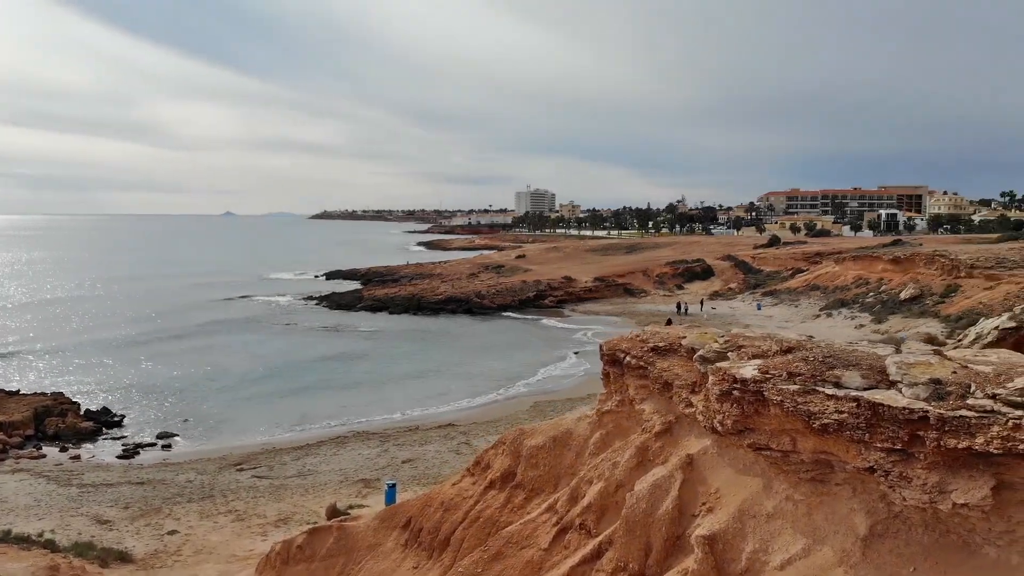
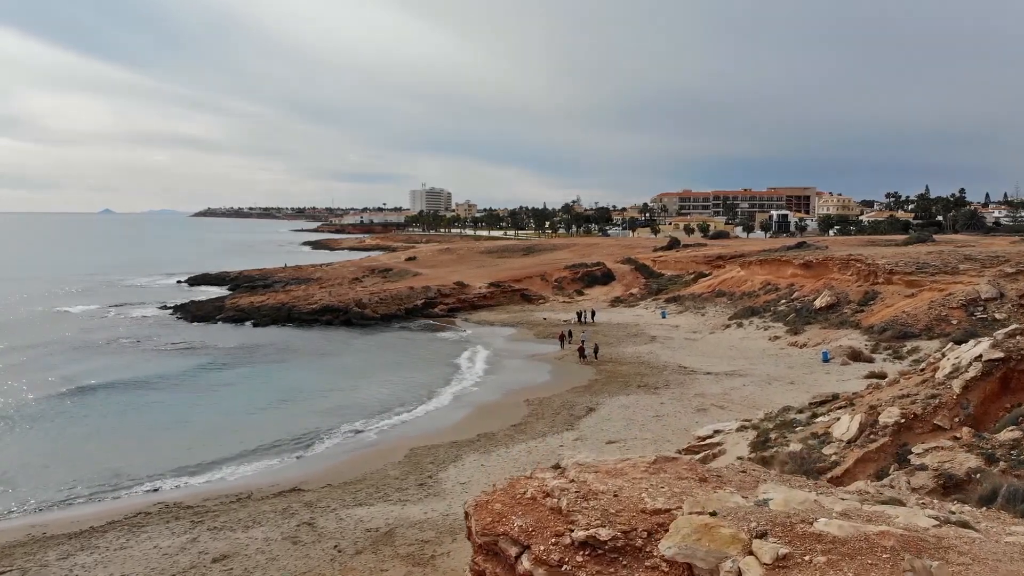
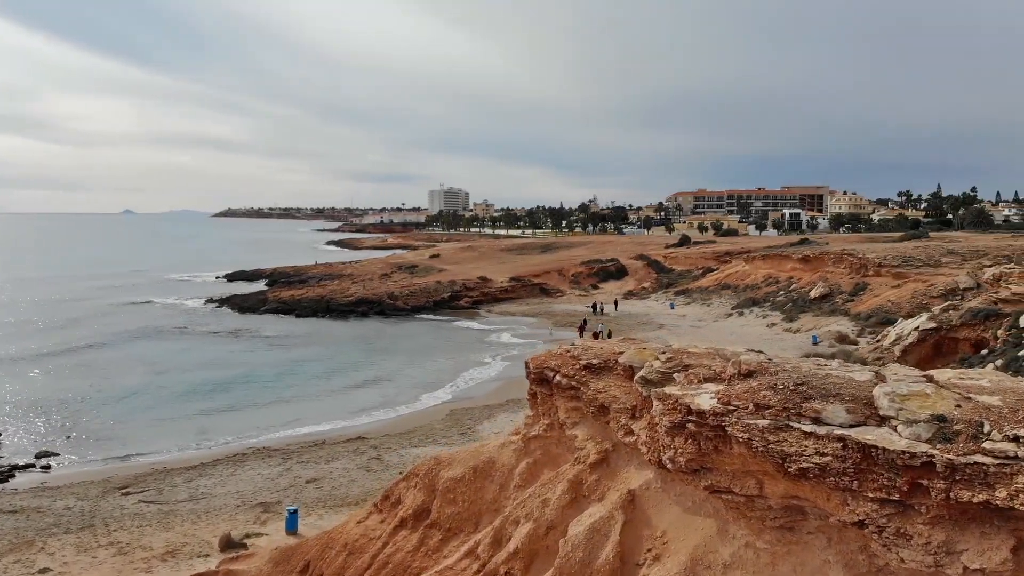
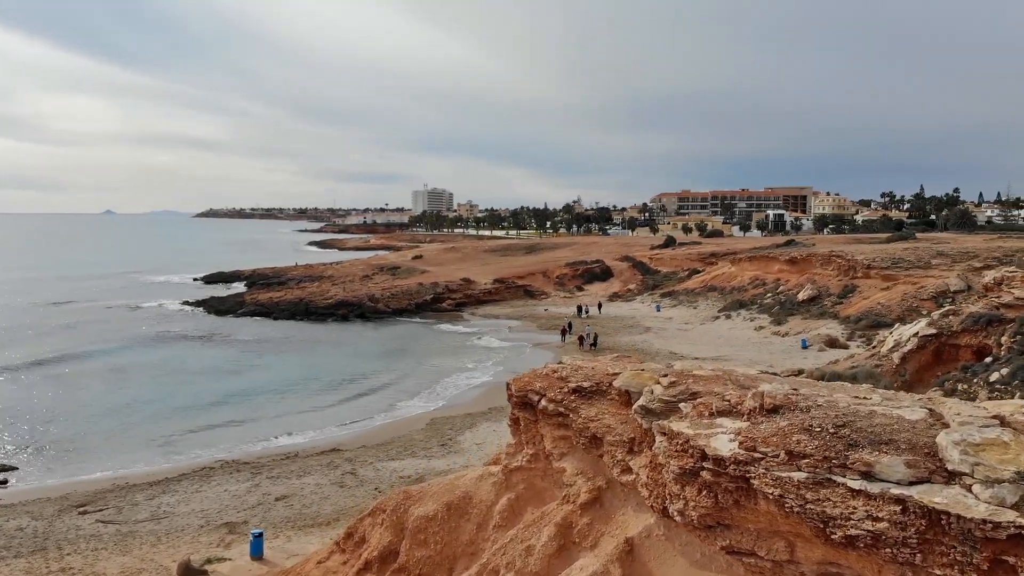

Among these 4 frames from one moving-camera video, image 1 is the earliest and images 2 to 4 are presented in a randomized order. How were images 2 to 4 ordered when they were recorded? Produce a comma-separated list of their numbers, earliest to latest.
3, 4, 2
